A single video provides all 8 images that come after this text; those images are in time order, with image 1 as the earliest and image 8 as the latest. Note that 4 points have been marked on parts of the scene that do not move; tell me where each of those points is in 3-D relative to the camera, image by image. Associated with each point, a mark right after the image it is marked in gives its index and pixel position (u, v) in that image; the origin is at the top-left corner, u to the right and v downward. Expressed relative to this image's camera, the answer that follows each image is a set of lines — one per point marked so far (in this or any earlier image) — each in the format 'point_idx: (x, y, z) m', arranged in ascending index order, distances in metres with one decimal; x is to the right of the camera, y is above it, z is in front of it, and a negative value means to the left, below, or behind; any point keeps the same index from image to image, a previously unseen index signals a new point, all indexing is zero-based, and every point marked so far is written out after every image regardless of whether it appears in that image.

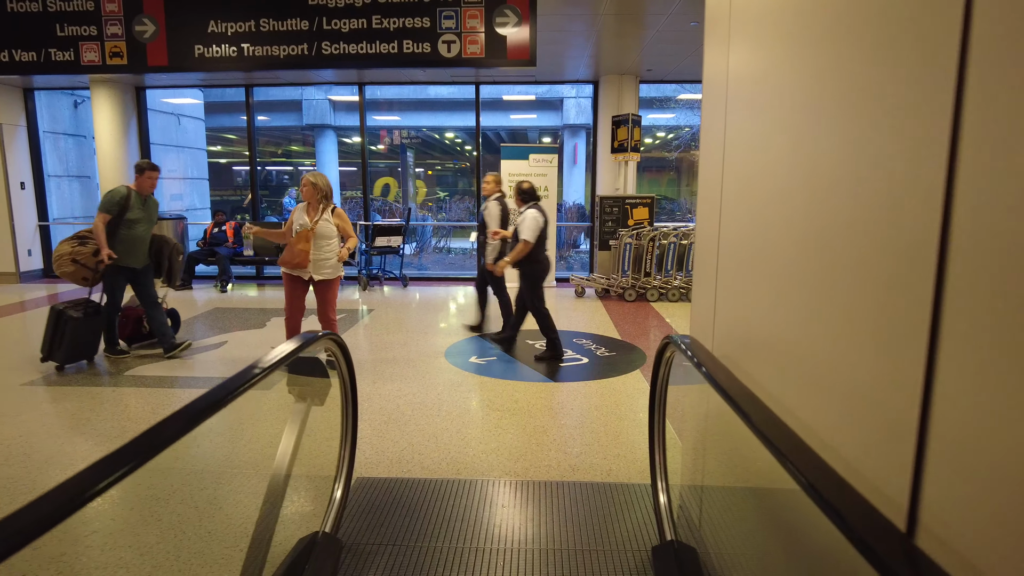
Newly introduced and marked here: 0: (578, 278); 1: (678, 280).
0: (+0.7, +0.1, +6.8) m
1: (+1.7, +0.1, +6.7) m
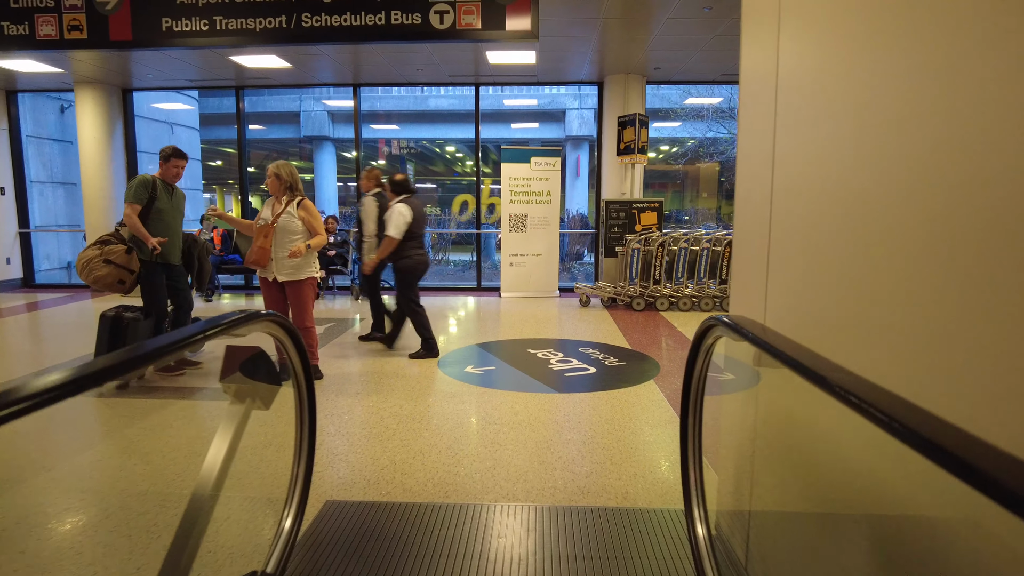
0: (+0.7, 0.0, +6.5) m
1: (+1.7, 0.0, +6.3) m
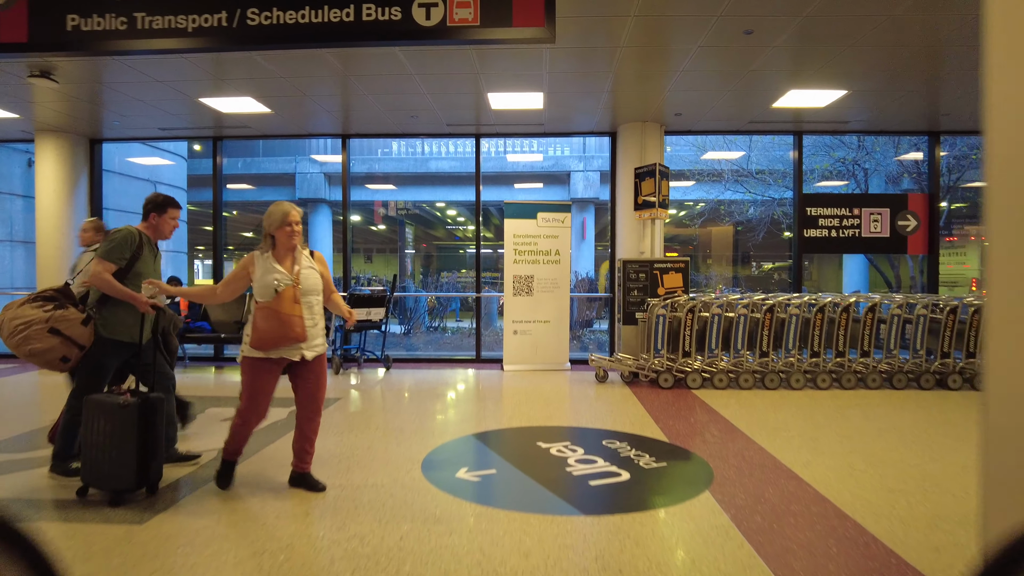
0: (+0.7, -0.6, +5.6) m
1: (+1.7, -0.6, +5.4) m
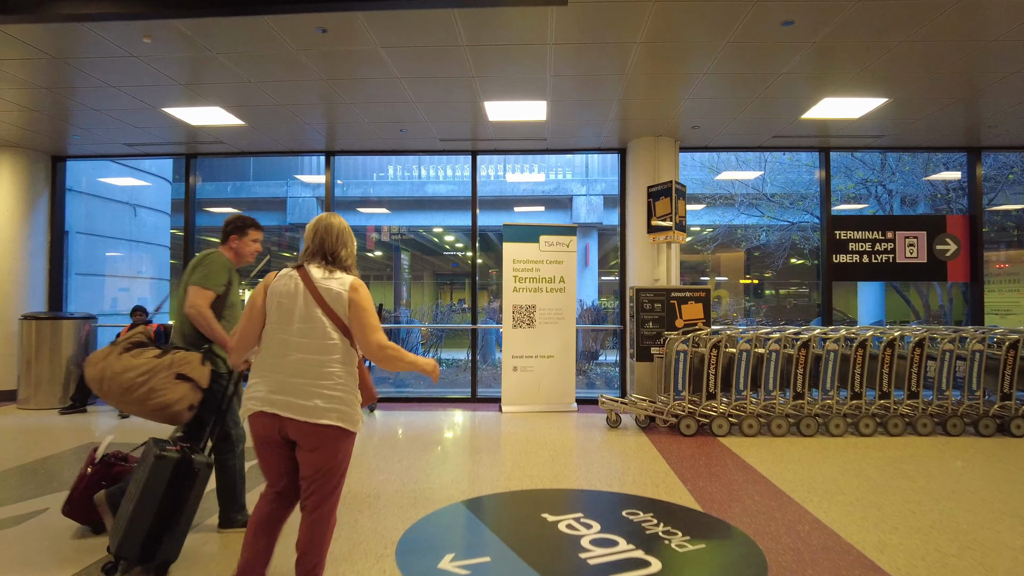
0: (+0.7, -0.8, +4.9) m
1: (+1.7, -0.8, +4.7) m
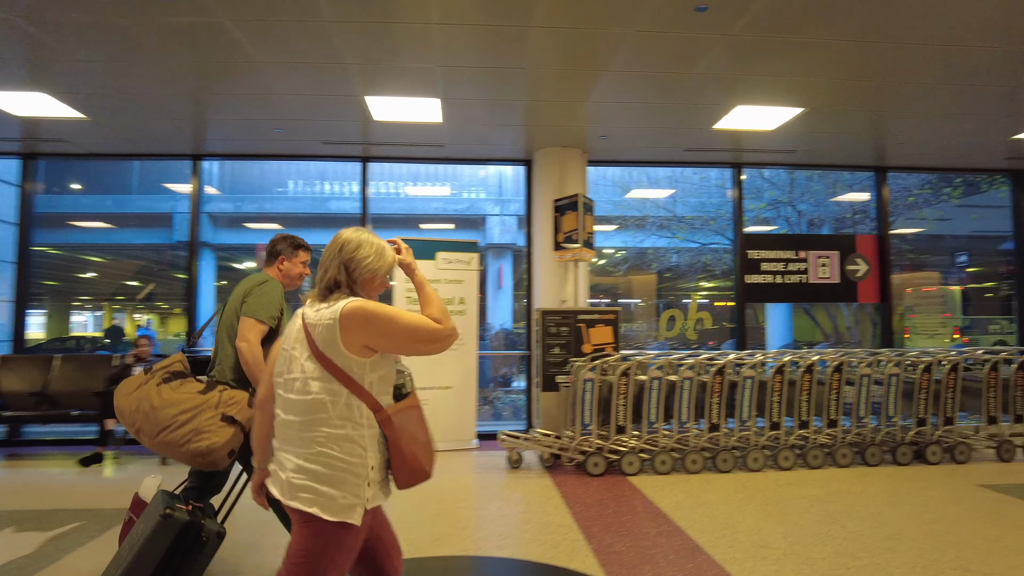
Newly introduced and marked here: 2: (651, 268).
0: (0.0, -1.0, +4.3) m
1: (+1.0, -1.0, +4.3) m
2: (+1.4, +0.2, +6.7) m
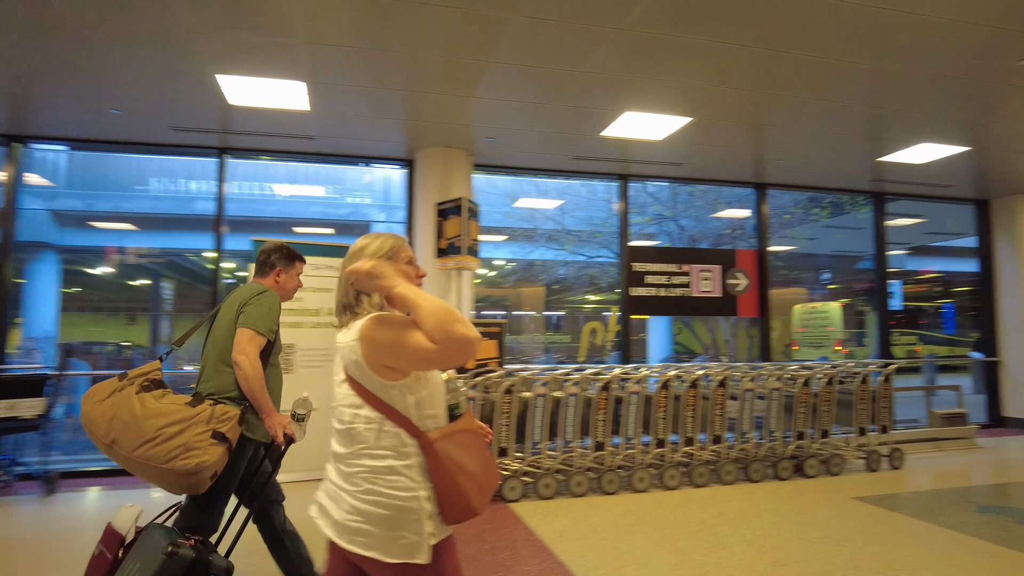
0: (-0.8, -1.0, +3.9) m
1: (+0.2, -1.0, +4.0) m
2: (+0.3, +0.1, +6.5) m
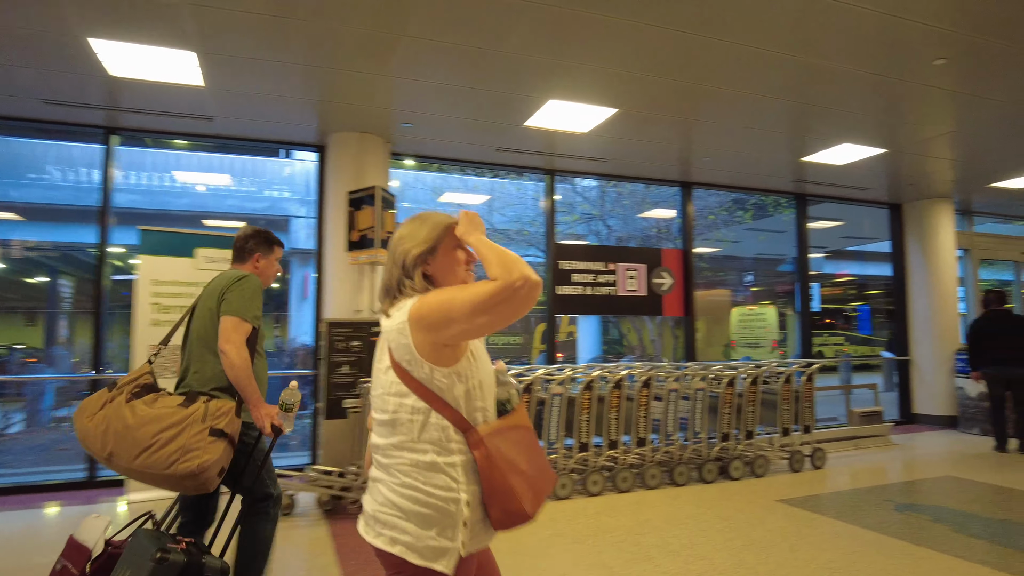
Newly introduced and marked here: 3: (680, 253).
0: (-1.3, -1.0, +3.5) m
1: (-0.2, -1.0, +3.7) m
2: (-0.4, +0.1, +6.2) m
3: (+1.8, +0.4, +6.9) m
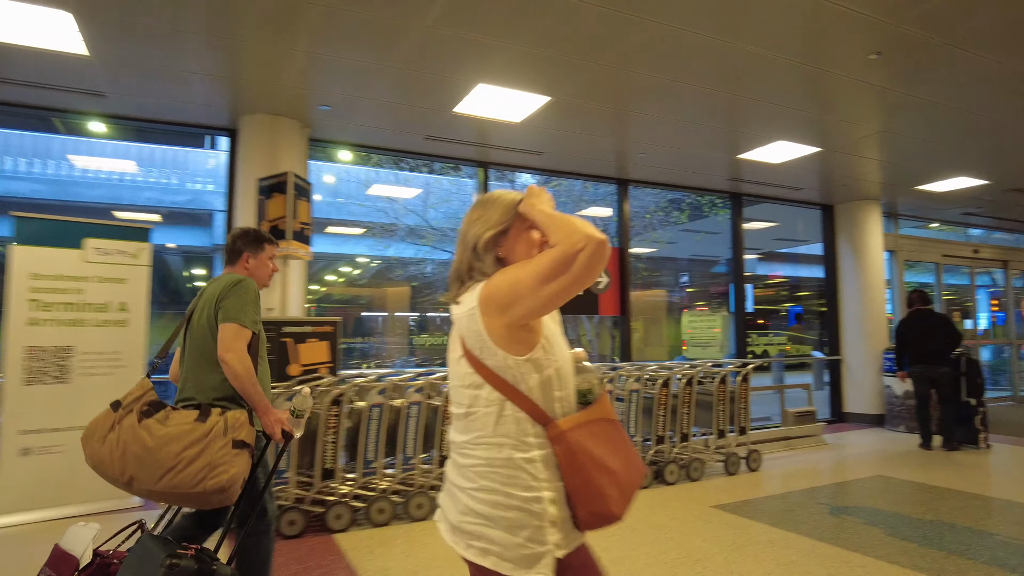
0: (-1.6, -1.0, +3.1) m
1: (-0.6, -1.0, +3.4) m
2: (-1.1, +0.1, +5.9) m
3: (+1.1, +0.4, +6.8) m
